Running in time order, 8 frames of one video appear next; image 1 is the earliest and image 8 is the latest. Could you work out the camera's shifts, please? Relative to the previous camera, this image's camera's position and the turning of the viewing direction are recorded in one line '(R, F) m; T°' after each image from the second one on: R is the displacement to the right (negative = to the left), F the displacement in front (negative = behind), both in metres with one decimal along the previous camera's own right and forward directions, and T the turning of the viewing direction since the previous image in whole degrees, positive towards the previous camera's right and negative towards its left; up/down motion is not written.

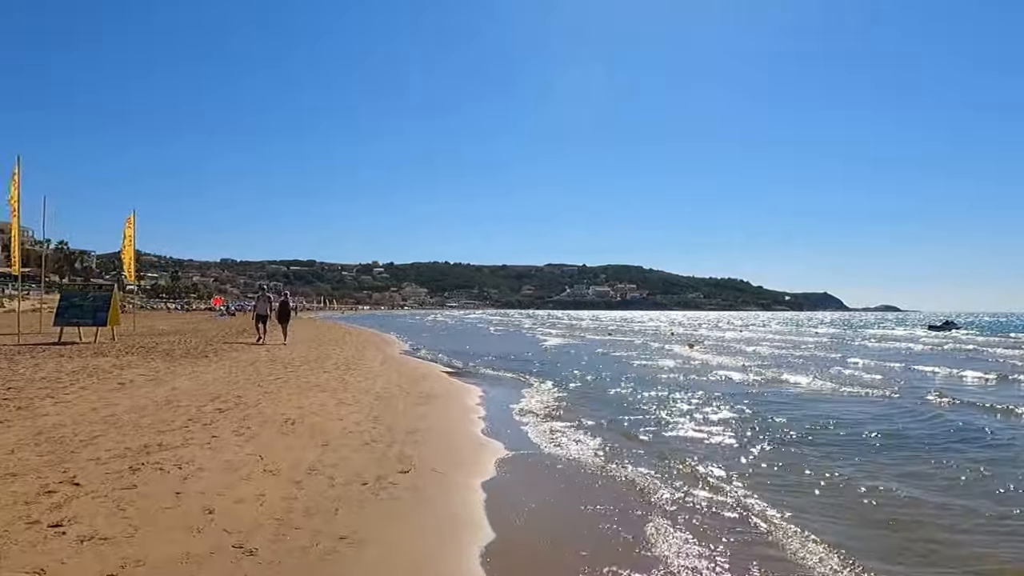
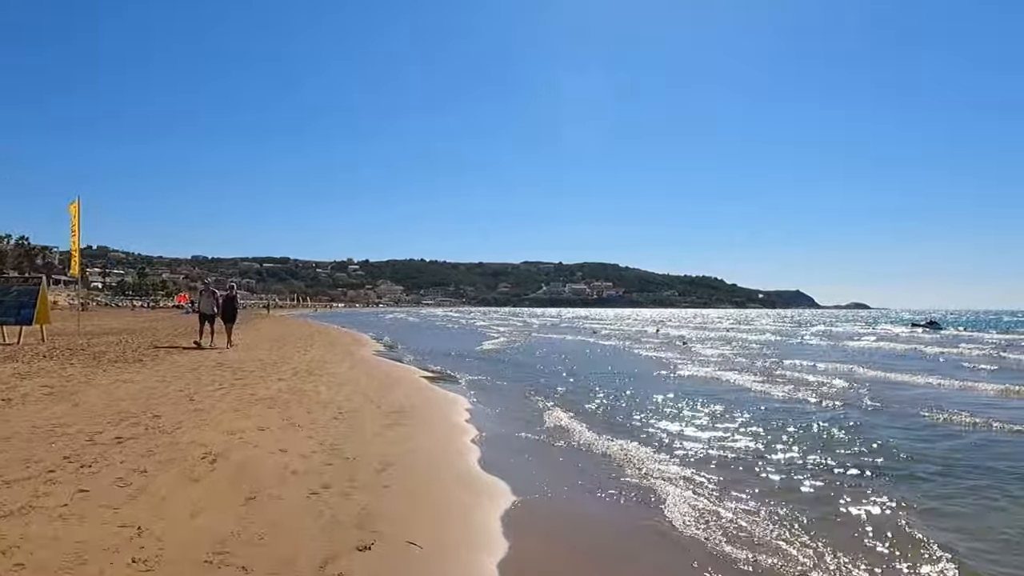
(-0.3, +2.2) m; +2°
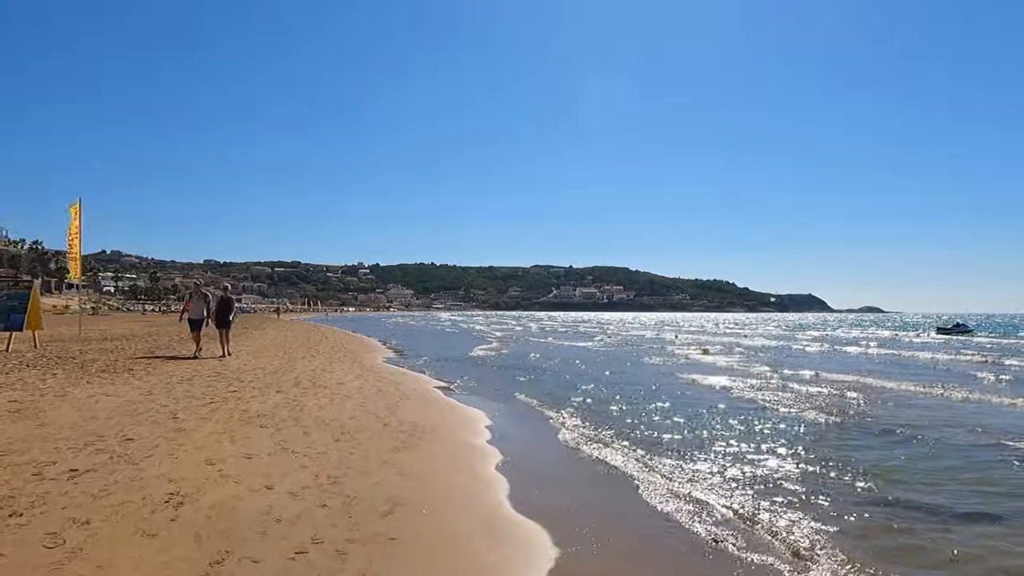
(-0.2, +1.2) m; -1°
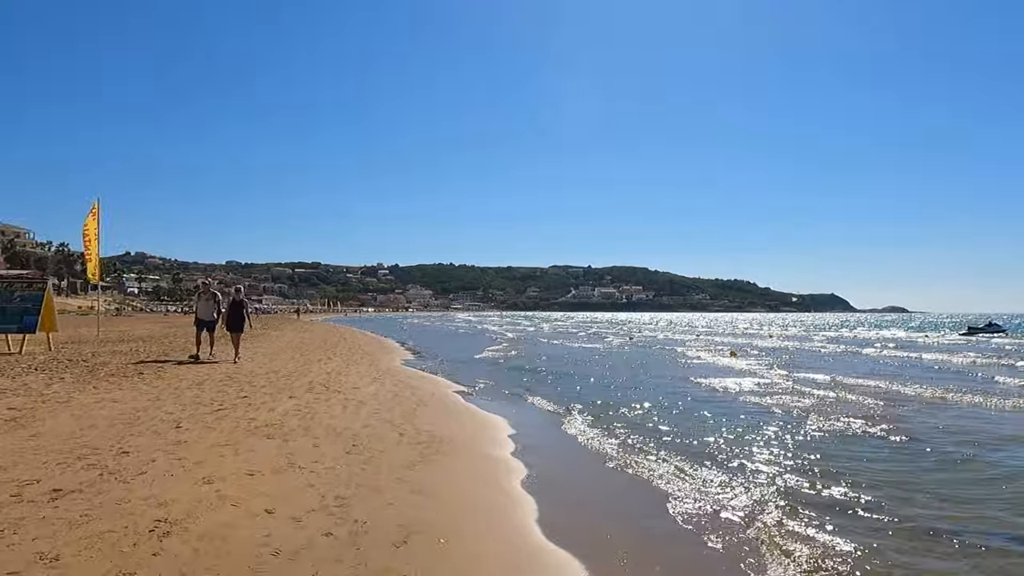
(-0.1, +0.6) m; -2°
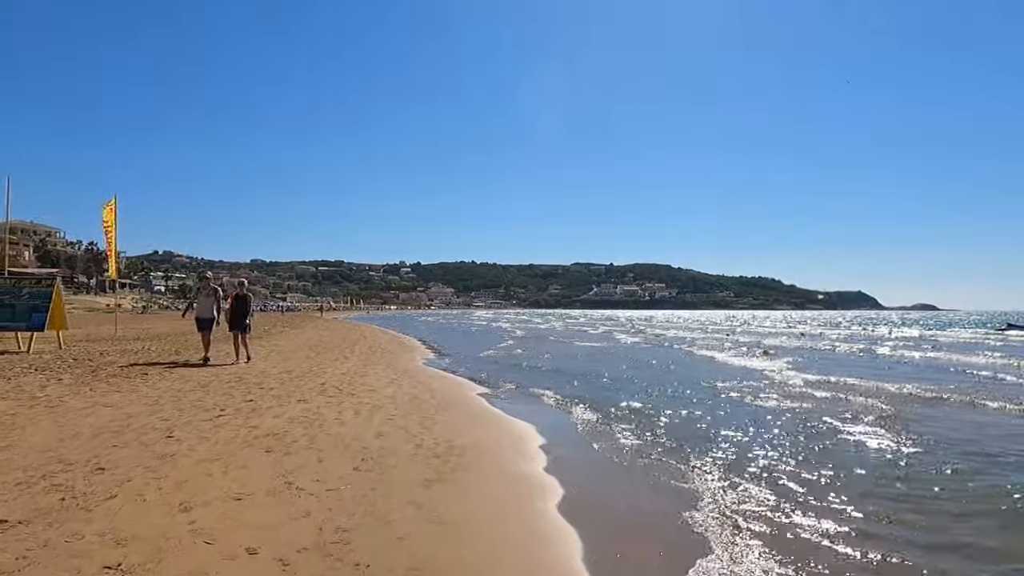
(-0.1, +0.9) m; -2°
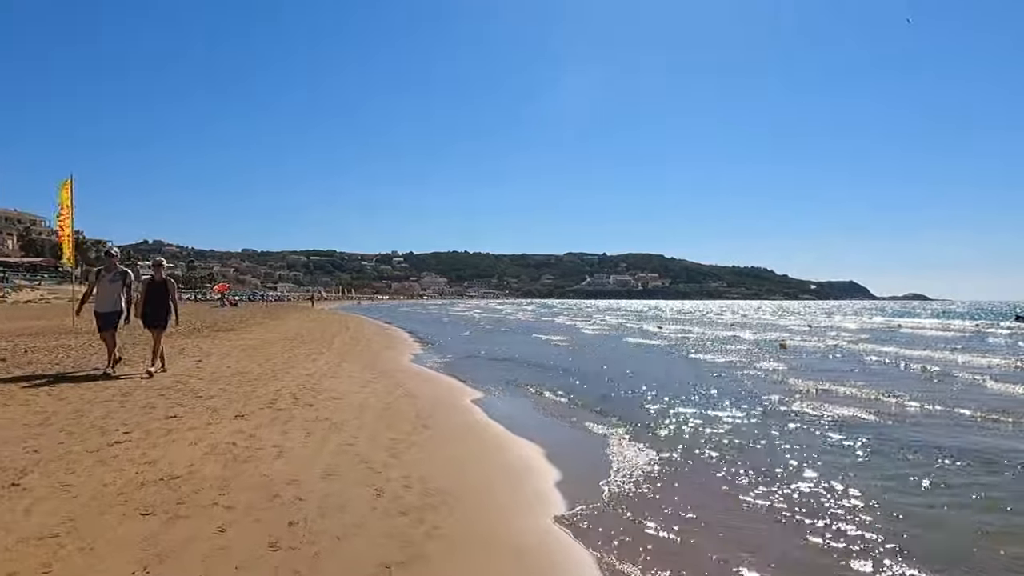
(-0.1, +2.2) m; +1°
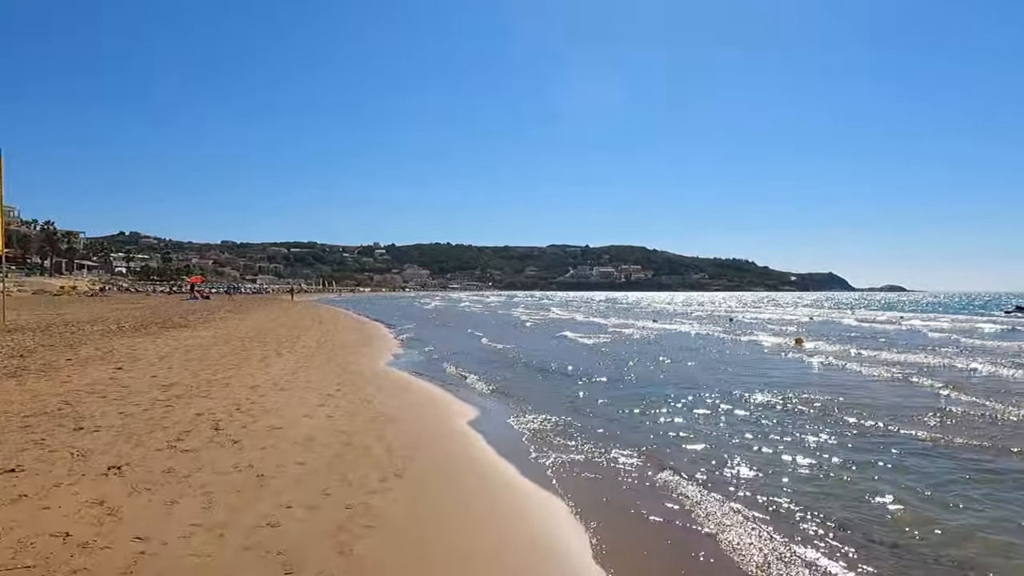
(-0.3, +2.6) m; +1°
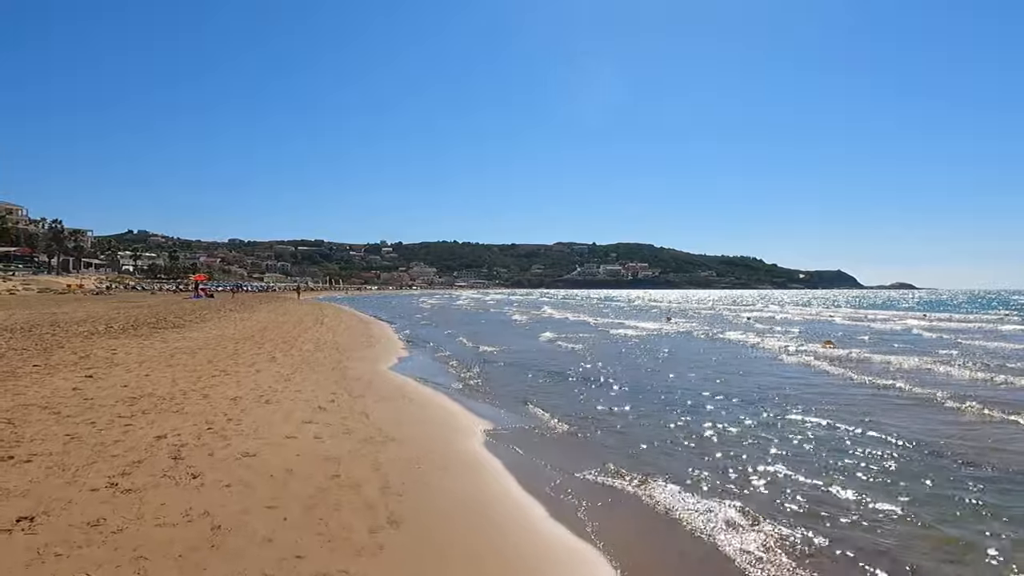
(-0.1, +1.2) m; -1°
